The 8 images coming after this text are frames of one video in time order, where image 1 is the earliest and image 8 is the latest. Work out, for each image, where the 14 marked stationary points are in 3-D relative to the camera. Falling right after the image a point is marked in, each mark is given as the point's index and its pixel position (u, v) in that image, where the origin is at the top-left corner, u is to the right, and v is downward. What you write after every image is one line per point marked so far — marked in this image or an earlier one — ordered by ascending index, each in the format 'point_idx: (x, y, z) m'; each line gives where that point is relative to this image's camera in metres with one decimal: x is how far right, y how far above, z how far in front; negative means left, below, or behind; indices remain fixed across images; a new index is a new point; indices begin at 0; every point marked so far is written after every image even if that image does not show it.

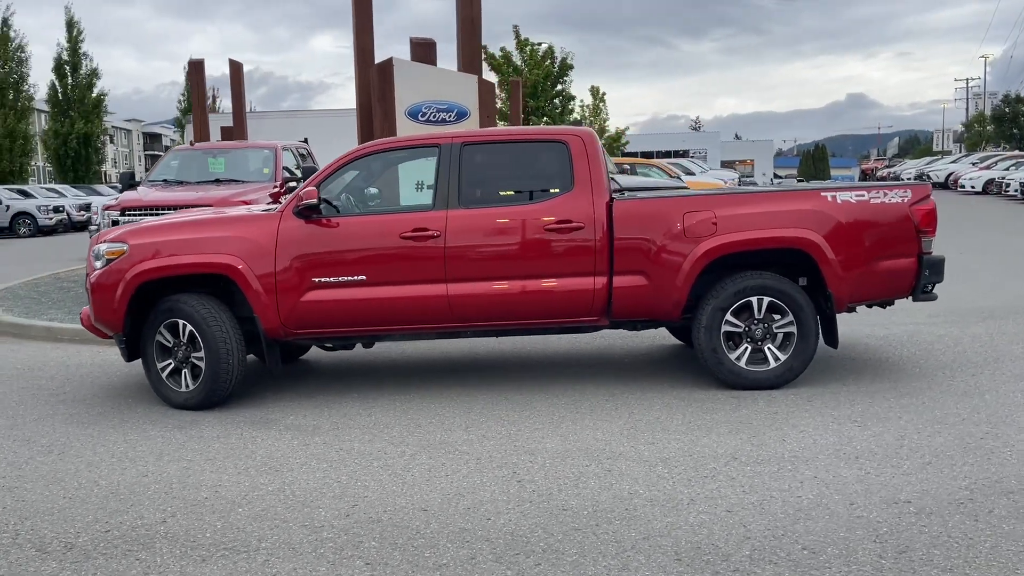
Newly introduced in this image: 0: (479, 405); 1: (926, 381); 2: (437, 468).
0: (-0.3, -0.9, +6.3) m
1: (+3.1, -0.7, +6.5) m
2: (-0.4, -1.0, +4.9) m
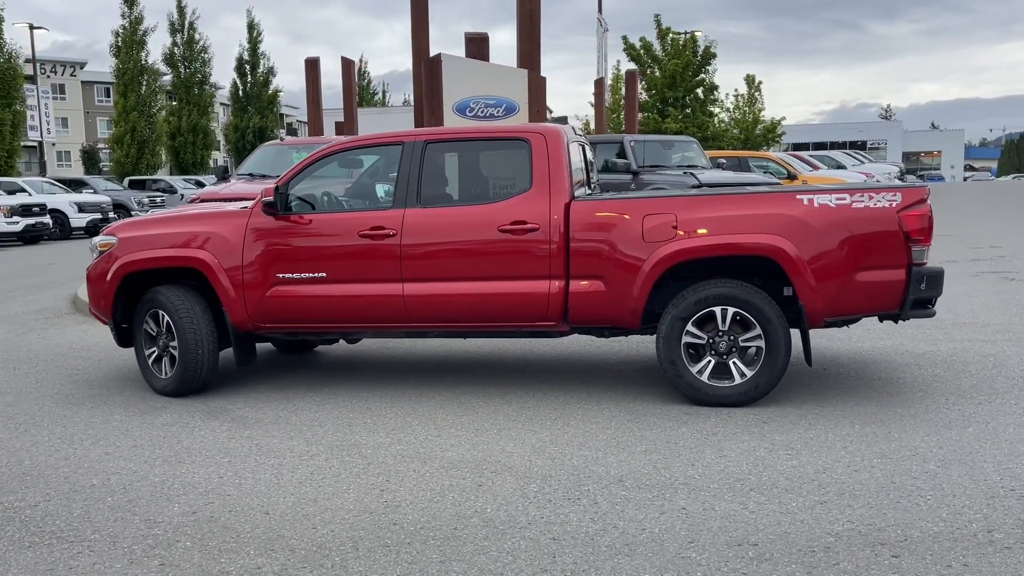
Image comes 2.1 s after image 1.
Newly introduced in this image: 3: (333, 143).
0: (-0.6, -0.9, +6.3) m
1: (+2.7, -0.8, +5.8) m
2: (-1.1, -1.0, +4.9) m
3: (-1.4, +1.1, +6.8) m
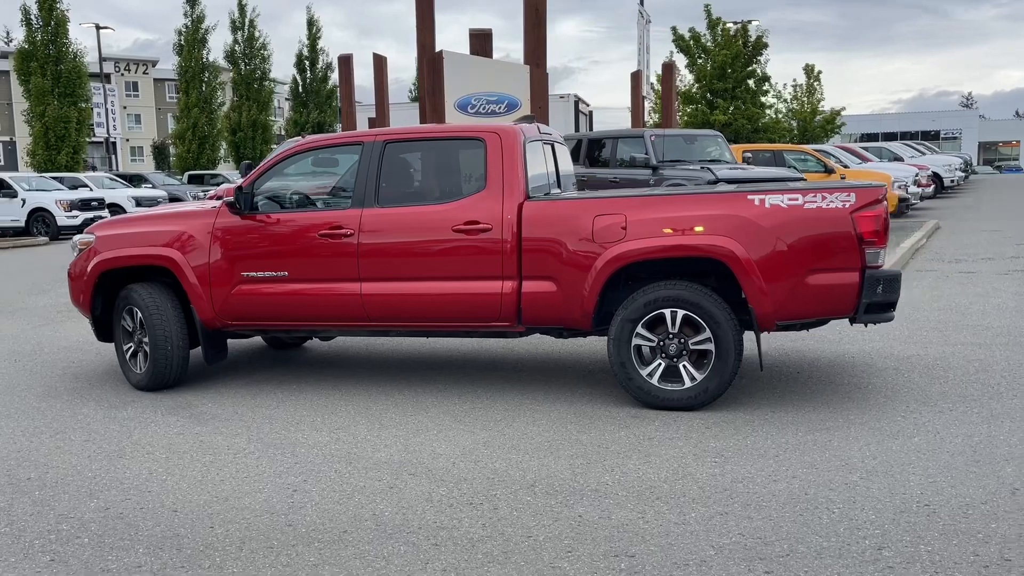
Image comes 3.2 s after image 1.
0: (-1.0, -0.9, +6.3) m
1: (+2.3, -0.8, +5.7) m
2: (-1.5, -1.0, +5.0) m
3: (-1.7, +1.1, +6.9) m
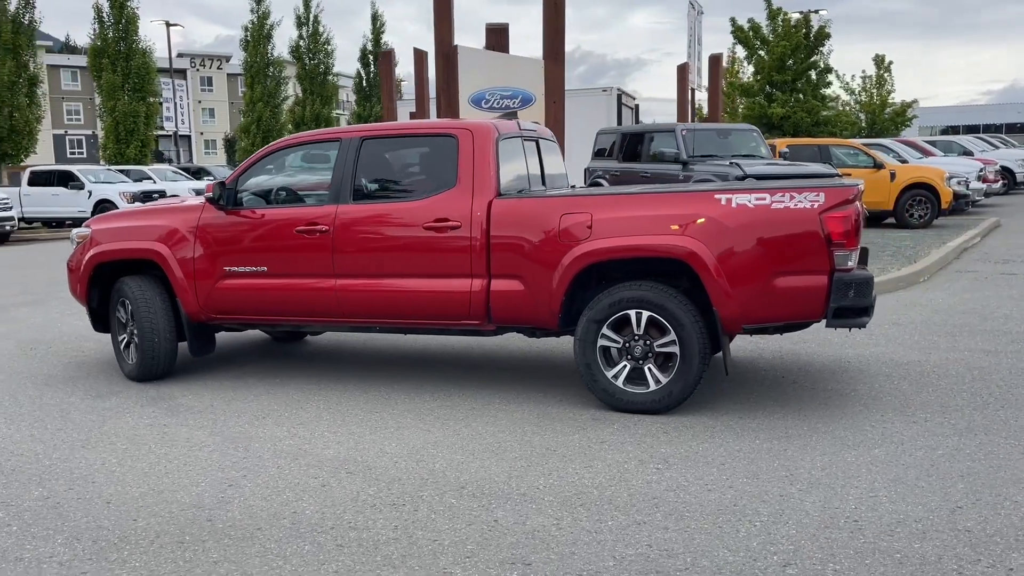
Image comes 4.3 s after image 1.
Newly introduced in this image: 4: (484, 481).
0: (-1.2, -0.8, +6.3) m
1: (+2.0, -0.8, +5.4) m
2: (-1.8, -1.0, +5.0) m
3: (-1.8, +1.2, +6.9) m
4: (-0.1, -1.0, +4.6) m
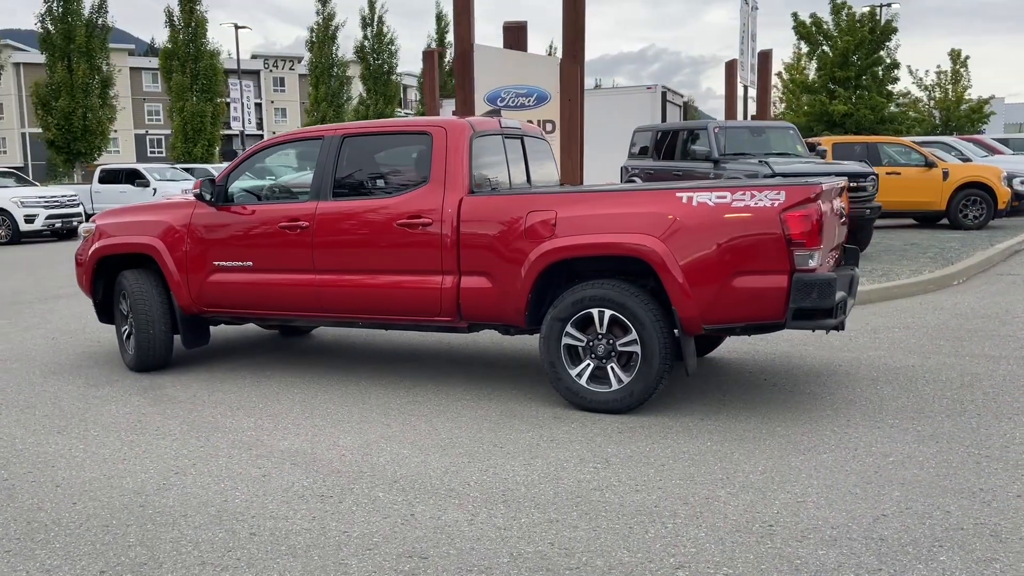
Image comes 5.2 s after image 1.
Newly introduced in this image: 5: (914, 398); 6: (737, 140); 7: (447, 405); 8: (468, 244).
0: (-1.4, -0.8, +6.5) m
1: (+1.7, -0.8, +5.3) m
2: (-2.1, -1.0, +5.2) m
3: (-2.0, +1.2, +7.1) m
4: (-0.5, -1.0, +4.6) m
5: (+2.7, -0.7, +5.9) m
6: (+3.9, +2.6, +15.2) m
7: (-0.4, -0.8, +6.0) m
8: (-0.3, +0.3, +6.1) m
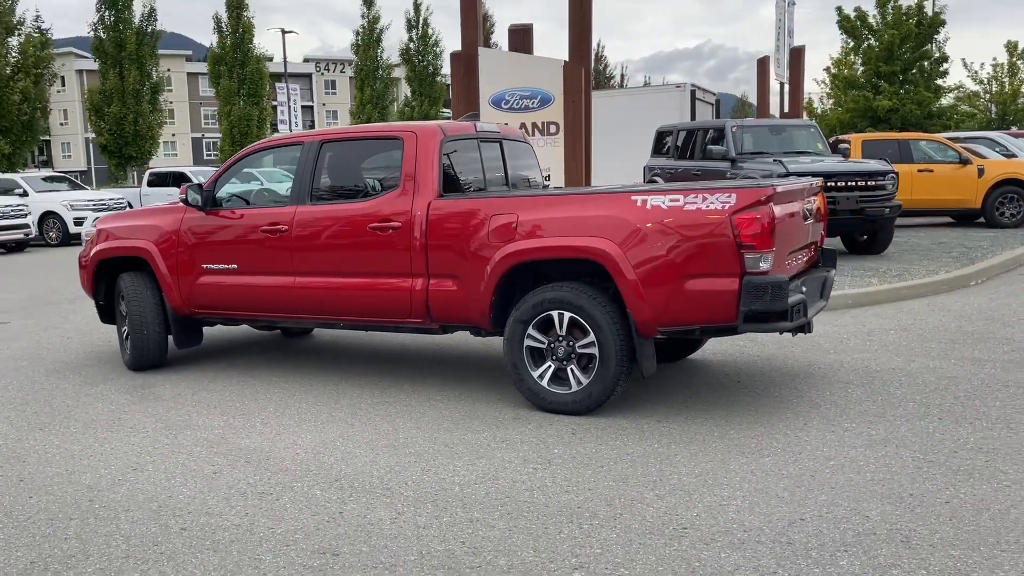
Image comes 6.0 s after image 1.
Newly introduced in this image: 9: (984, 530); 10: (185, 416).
0: (-1.6, -0.8, +6.6) m
1: (+1.5, -0.9, +5.3) m
2: (-2.4, -1.0, +5.4) m
3: (-2.1, +1.2, +7.3) m
4: (-0.8, -1.0, +4.7) m
5: (+2.5, -0.8, +5.8) m
6: (+4.2, +2.6, +15.0) m
7: (-0.7, -0.8, +6.2) m
8: (-0.5, +0.3, +6.2) m
9: (+2.0, -1.0, +3.7) m
10: (-2.3, -0.9, +6.1) m
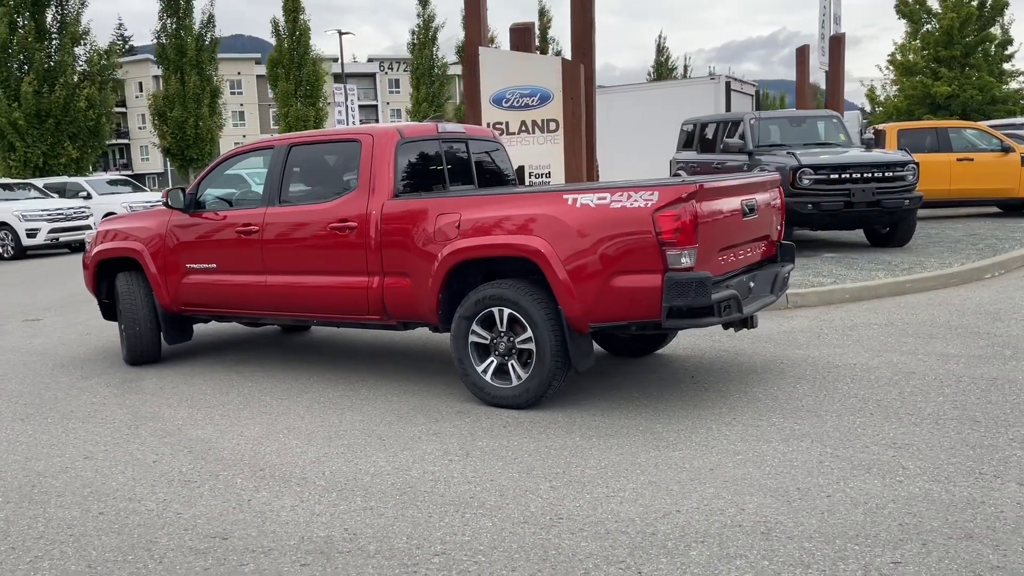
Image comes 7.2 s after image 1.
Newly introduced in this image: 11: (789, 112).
0: (-1.9, -0.8, +6.9) m
1: (+1.0, -0.8, +5.4) m
2: (-2.8, -1.0, +5.8) m
3: (-2.4, +1.2, +7.6) m
4: (-1.3, -1.0, +5.0) m
5: (+2.1, -0.7, +5.8) m
6: (+4.5, +2.7, +14.8) m
7: (-1.0, -0.8, +6.4) m
8: (-0.9, +0.3, +6.4) m
9: (+1.4, -1.0, +3.7) m
10: (-2.6, -0.9, +6.5) m
11: (+4.8, +3.0, +15.0) m
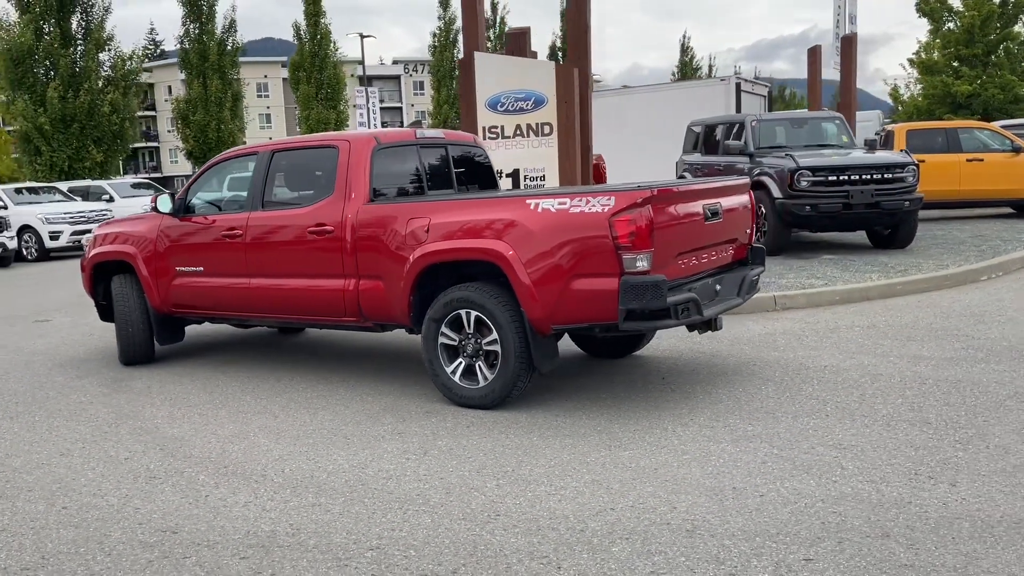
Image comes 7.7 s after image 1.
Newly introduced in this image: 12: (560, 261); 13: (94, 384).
0: (-2.1, -0.8, +7.1) m
1: (+0.8, -0.8, +5.5) m
2: (-3.1, -1.0, +6.0) m
3: (-2.6, +1.2, +7.8) m
4: (-1.5, -1.0, +5.1) m
5: (+1.8, -0.7, +5.9) m
6: (+4.5, +2.7, +14.8) m
7: (-1.3, -0.8, +6.5) m
8: (-1.1, +0.3, +6.5) m
9: (+1.1, -1.0, +3.8) m
10: (-2.9, -0.9, +6.7) m
11: (+4.8, +3.0, +15.0) m
12: (+0.3, +0.2, +5.5) m
13: (-3.7, -0.9, +7.7) m
